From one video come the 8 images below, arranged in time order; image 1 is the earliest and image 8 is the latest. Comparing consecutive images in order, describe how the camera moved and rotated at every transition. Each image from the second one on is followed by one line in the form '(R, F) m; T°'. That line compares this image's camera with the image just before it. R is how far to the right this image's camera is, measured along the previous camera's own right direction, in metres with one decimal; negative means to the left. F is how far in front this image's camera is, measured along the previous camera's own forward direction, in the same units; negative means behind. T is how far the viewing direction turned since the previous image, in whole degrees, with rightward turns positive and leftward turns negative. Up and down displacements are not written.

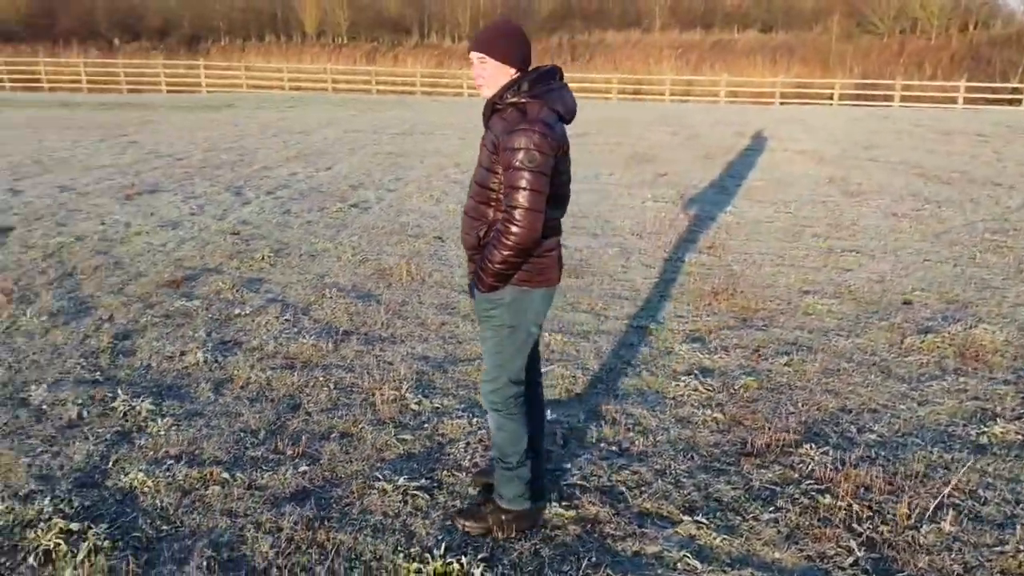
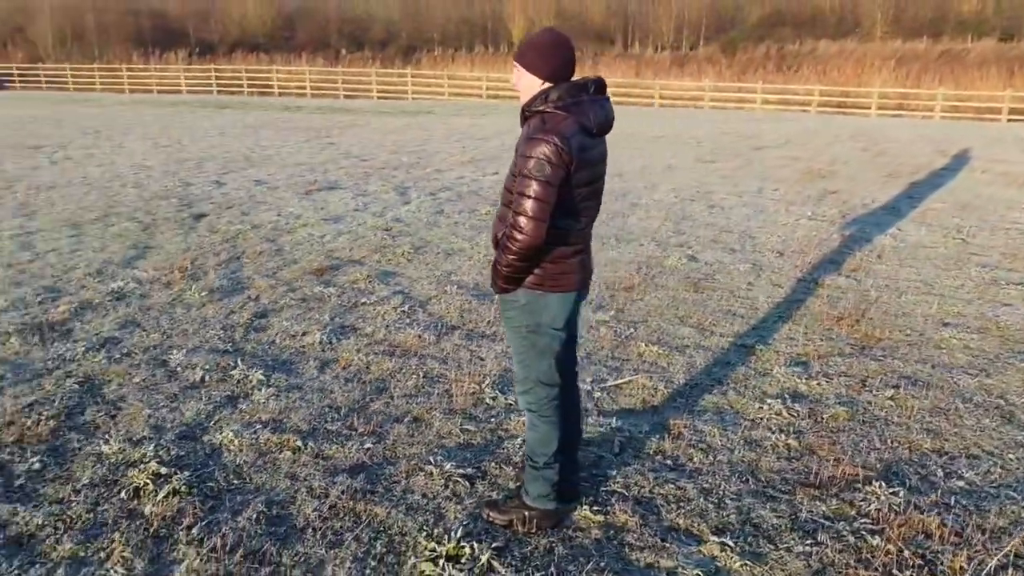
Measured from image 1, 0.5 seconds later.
(+0.5, 0.0) m; -14°
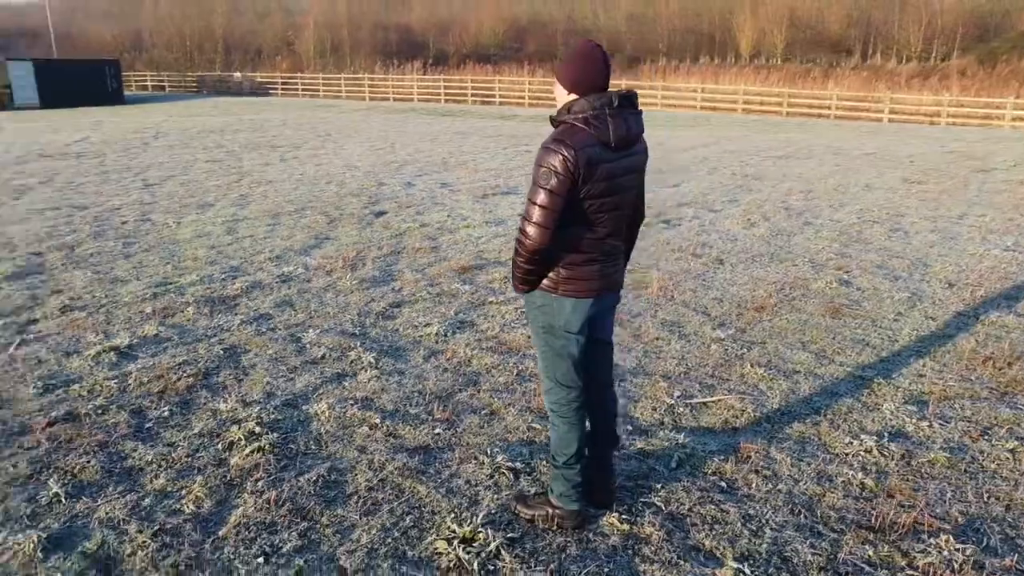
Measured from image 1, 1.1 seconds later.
(+0.6, 0.0) m; -15°
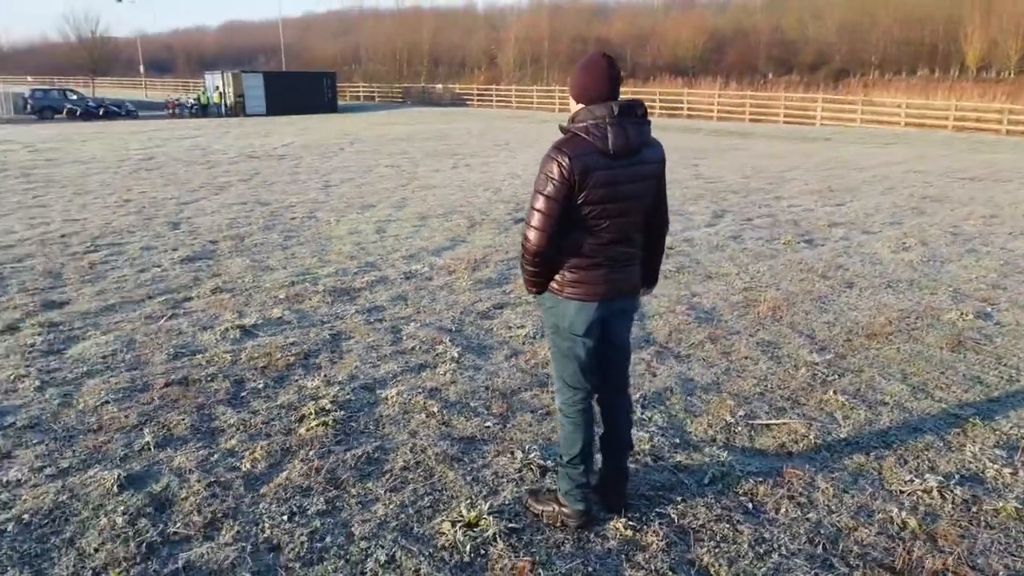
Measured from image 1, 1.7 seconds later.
(+0.6, -0.1) m; -13°
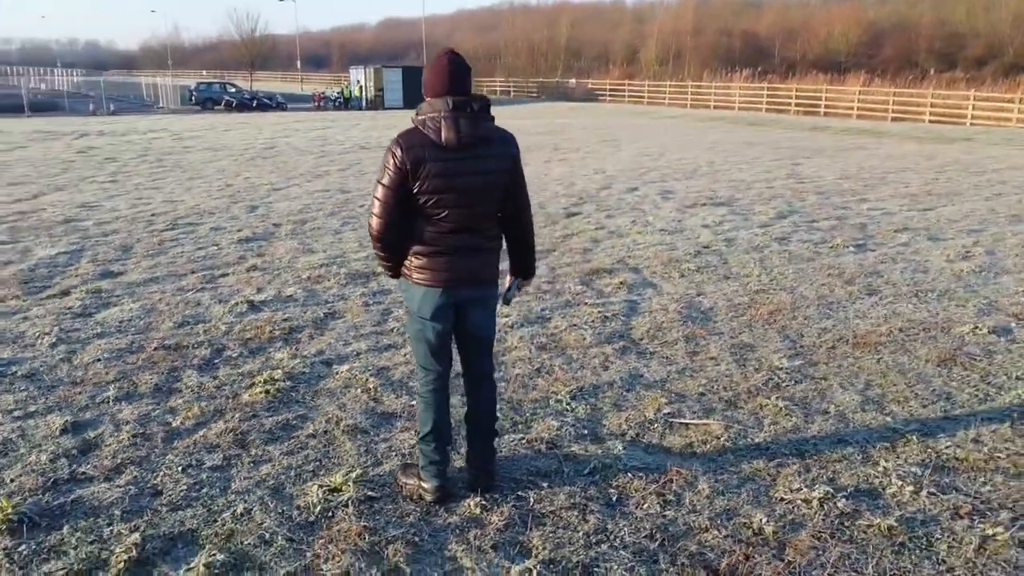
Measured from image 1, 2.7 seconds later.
(+1.0, 0.0) m; -10°
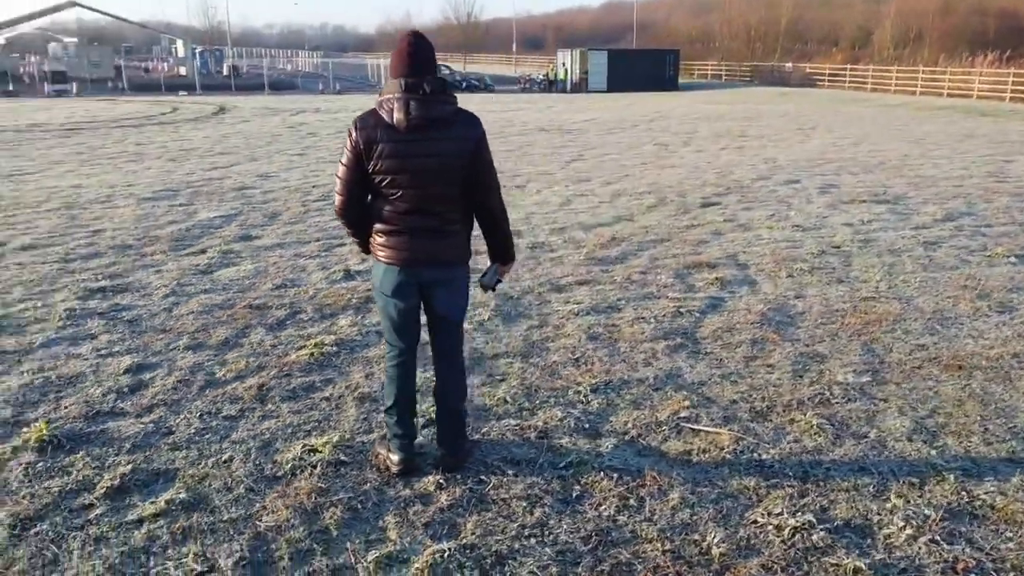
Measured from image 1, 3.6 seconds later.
(+0.9, +0.1) m; -15°
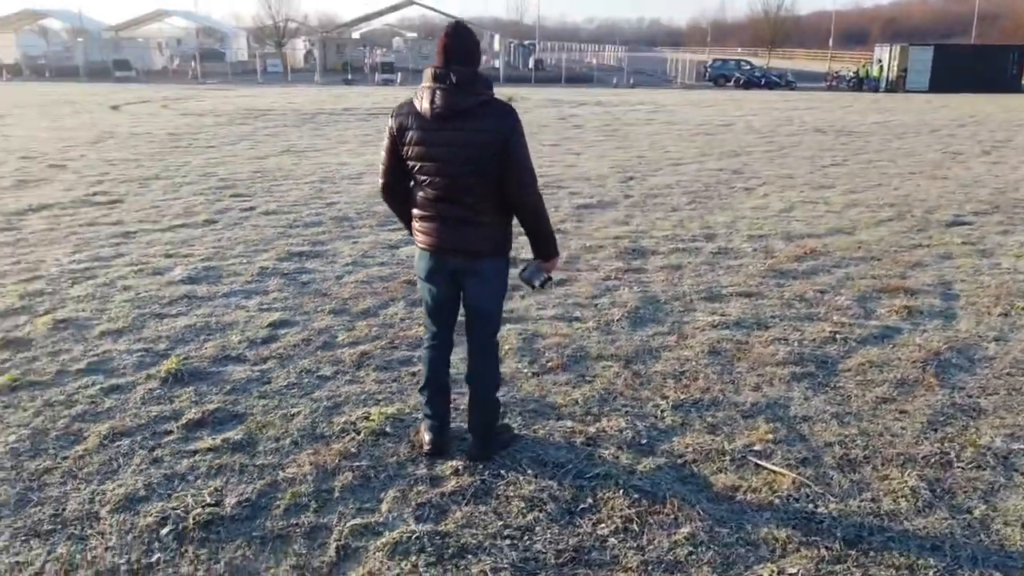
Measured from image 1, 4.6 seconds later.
(+0.9, +0.2) m; -20°
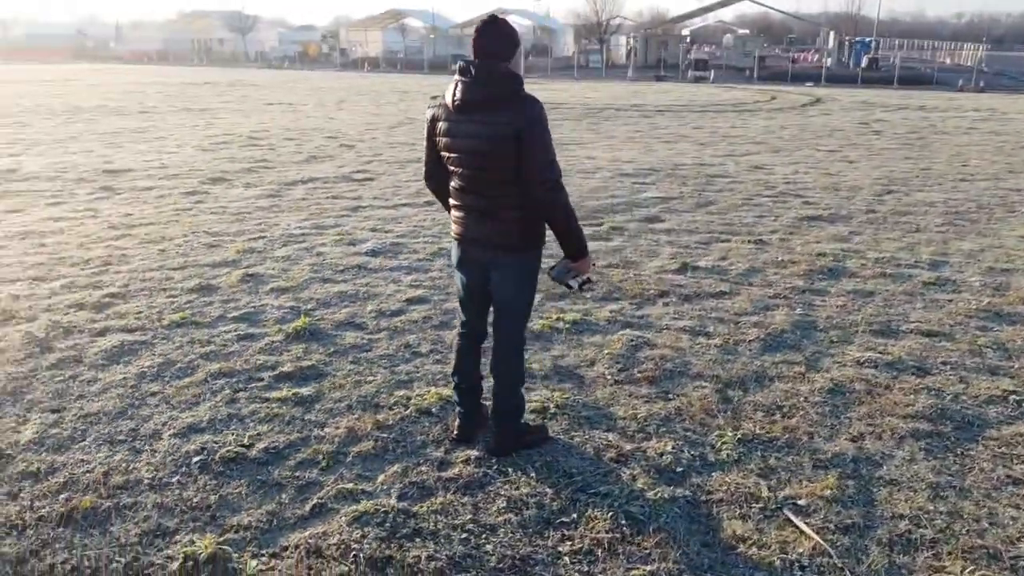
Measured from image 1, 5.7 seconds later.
(+1.0, +0.2) m; -22°
